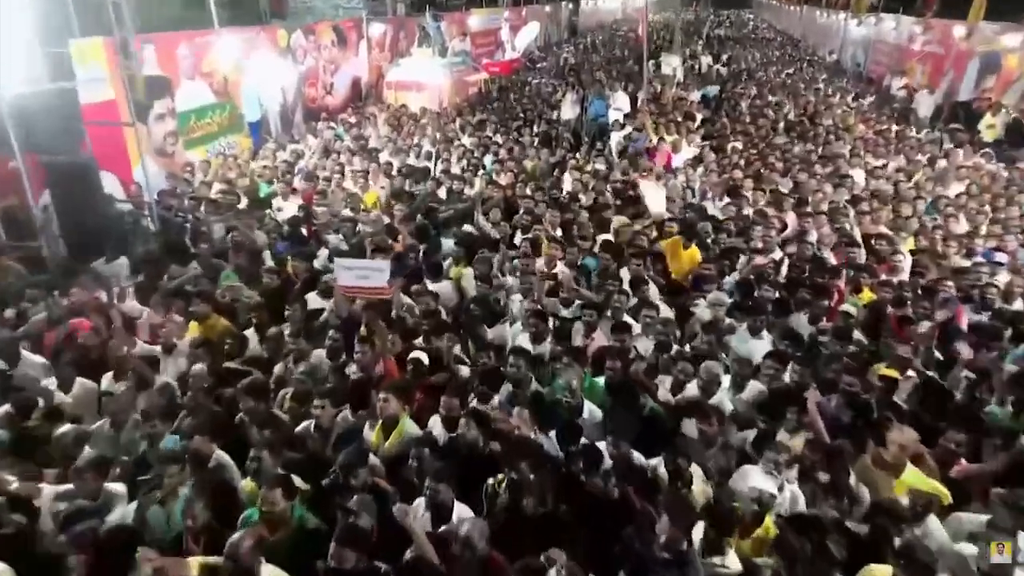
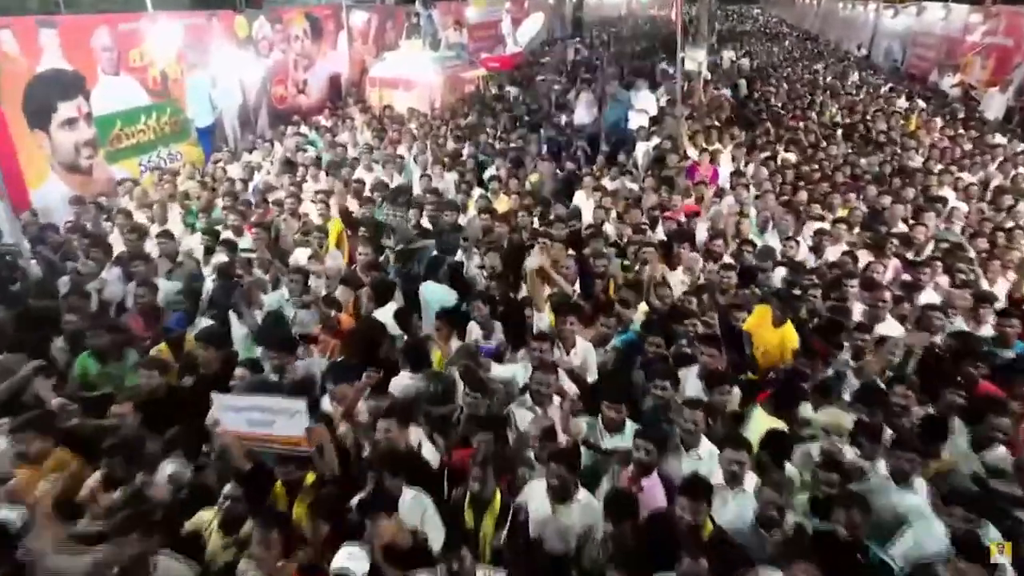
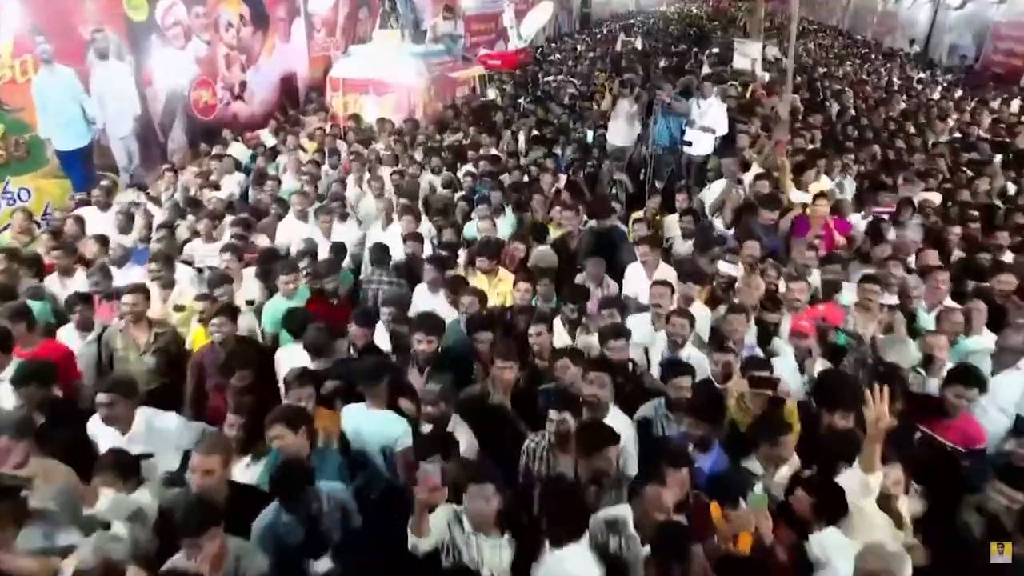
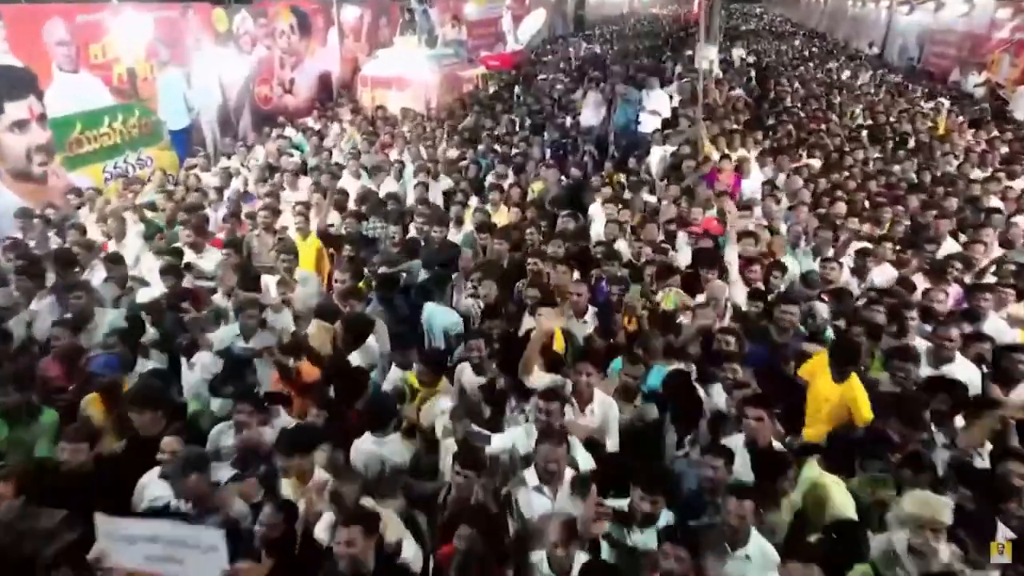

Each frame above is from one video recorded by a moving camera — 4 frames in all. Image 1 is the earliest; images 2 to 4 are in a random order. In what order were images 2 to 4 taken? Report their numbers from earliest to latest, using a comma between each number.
2, 4, 3
